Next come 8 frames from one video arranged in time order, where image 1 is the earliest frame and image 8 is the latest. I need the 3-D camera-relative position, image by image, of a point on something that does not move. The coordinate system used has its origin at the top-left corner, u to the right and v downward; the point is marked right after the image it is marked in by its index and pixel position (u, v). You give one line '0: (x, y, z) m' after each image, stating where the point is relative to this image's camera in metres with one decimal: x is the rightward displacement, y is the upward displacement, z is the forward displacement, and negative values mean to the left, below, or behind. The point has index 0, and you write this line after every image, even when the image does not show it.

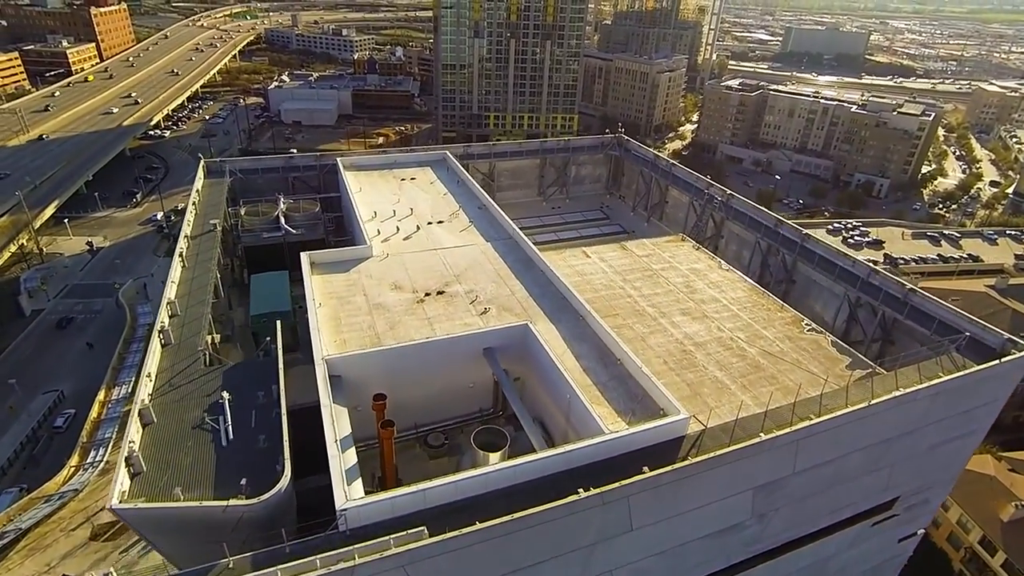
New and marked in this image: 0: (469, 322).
0: (-1.1, -0.9, +15.5) m
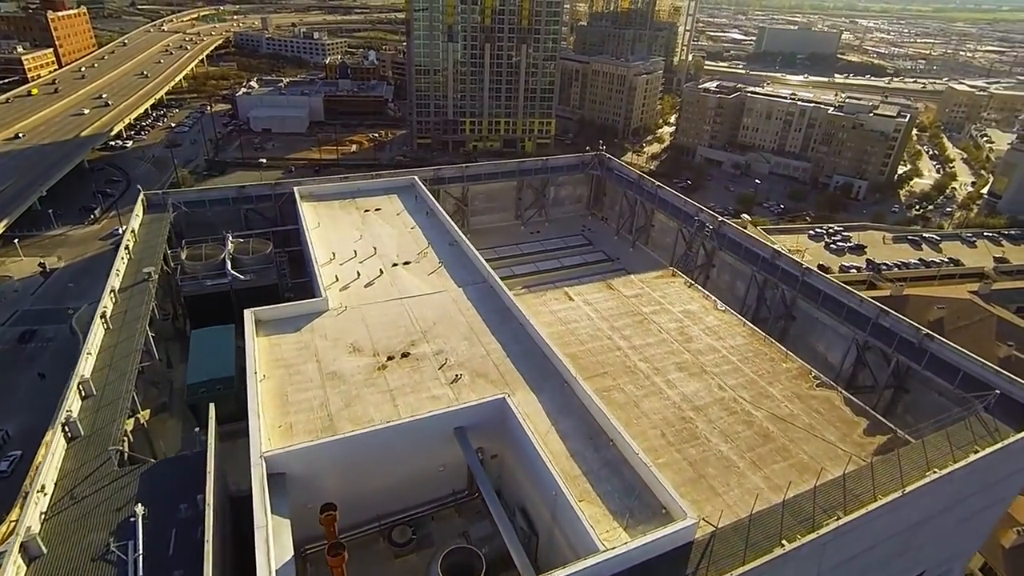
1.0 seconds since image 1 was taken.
0: (-1.7, -2.5, +13.4) m
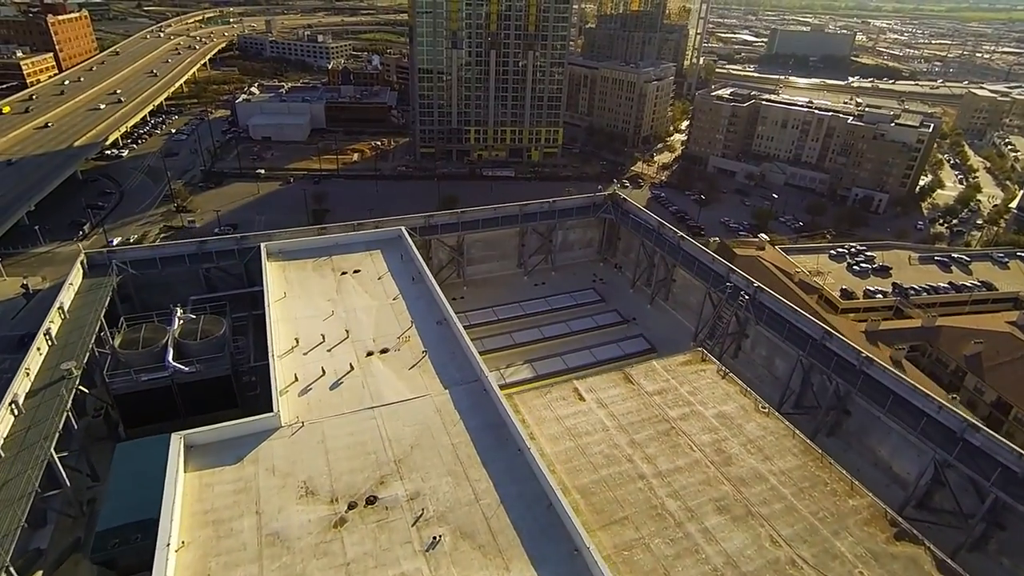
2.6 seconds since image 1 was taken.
0: (-1.8, -5.0, +10.2) m
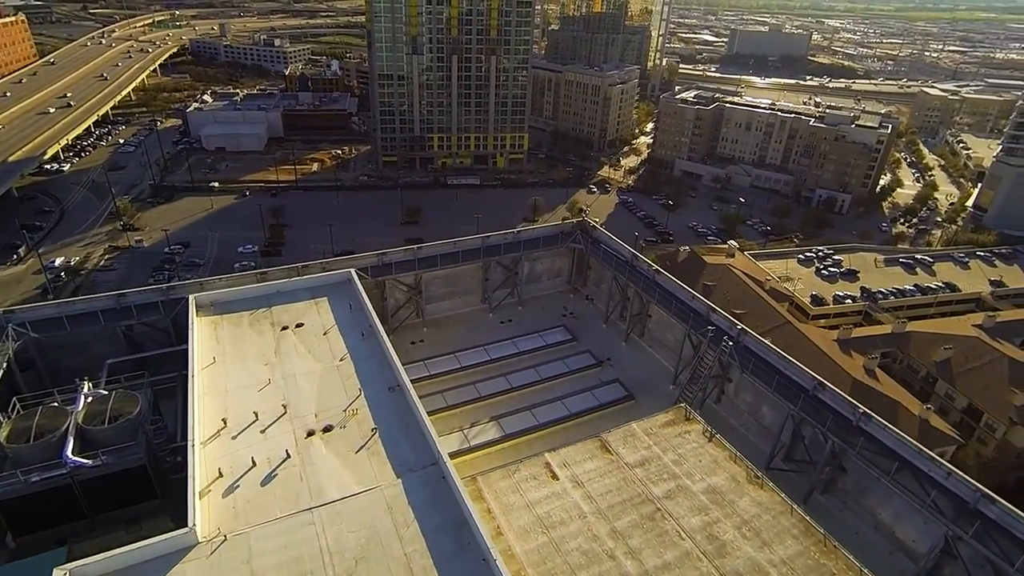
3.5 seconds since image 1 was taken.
0: (-2.4, -6.6, +8.2) m
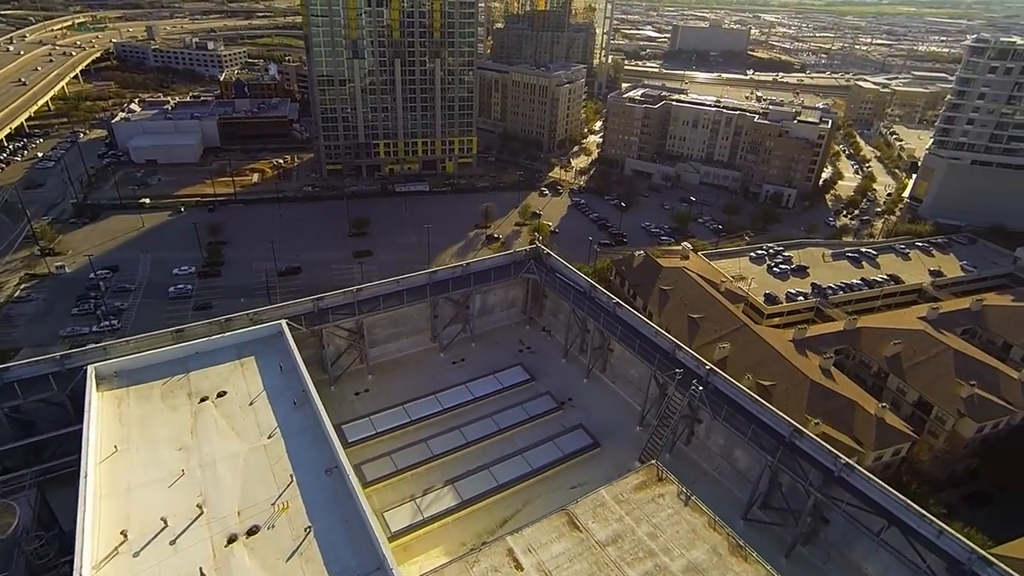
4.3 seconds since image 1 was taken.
0: (-2.7, -8.1, +6.5) m
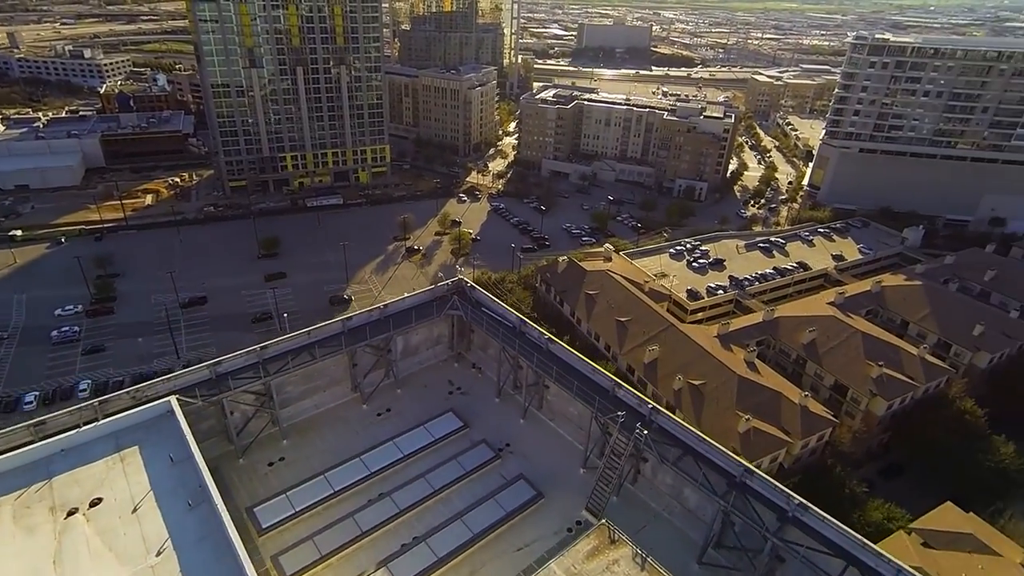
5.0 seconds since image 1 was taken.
0: (-2.8, -9.6, +4.7) m
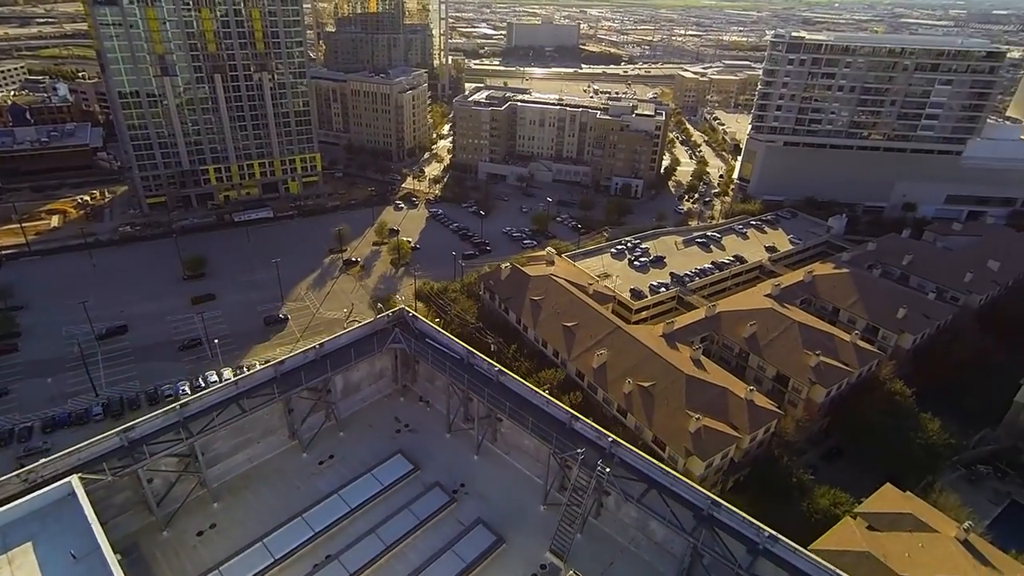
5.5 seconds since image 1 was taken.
0: (-2.5, -10.6, +3.4) m
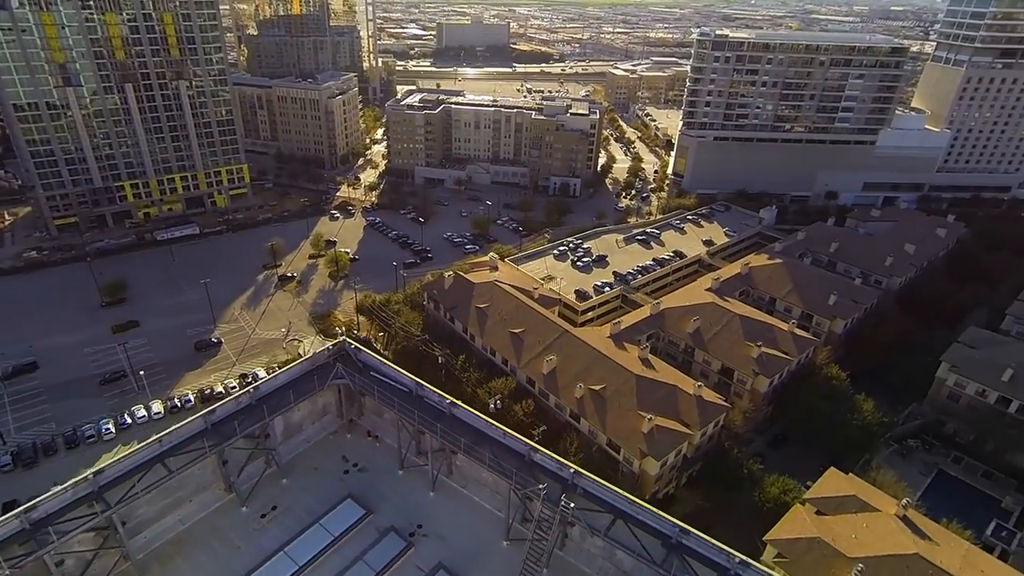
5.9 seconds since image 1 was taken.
0: (-2.0, -11.5, +2.3) m
